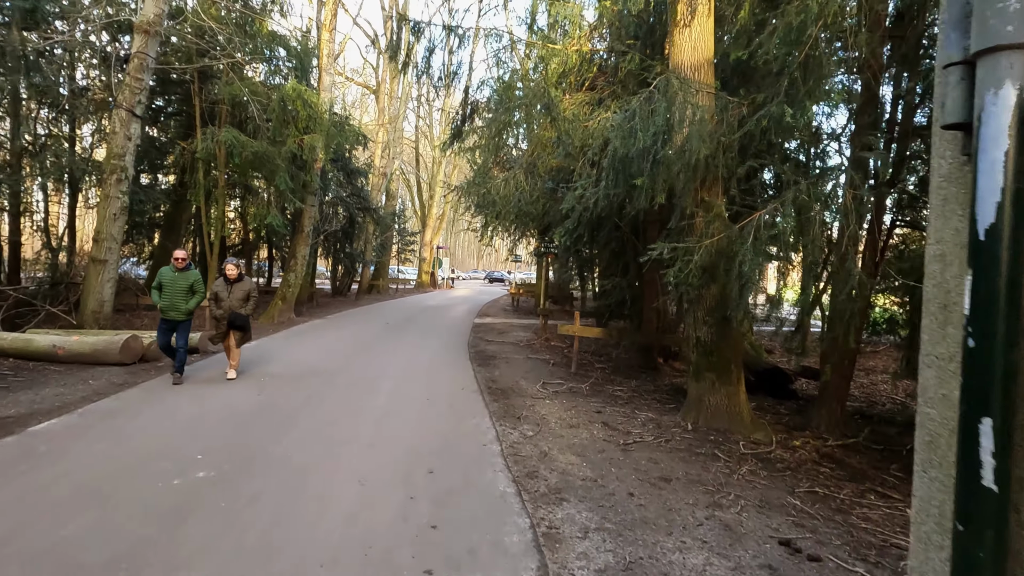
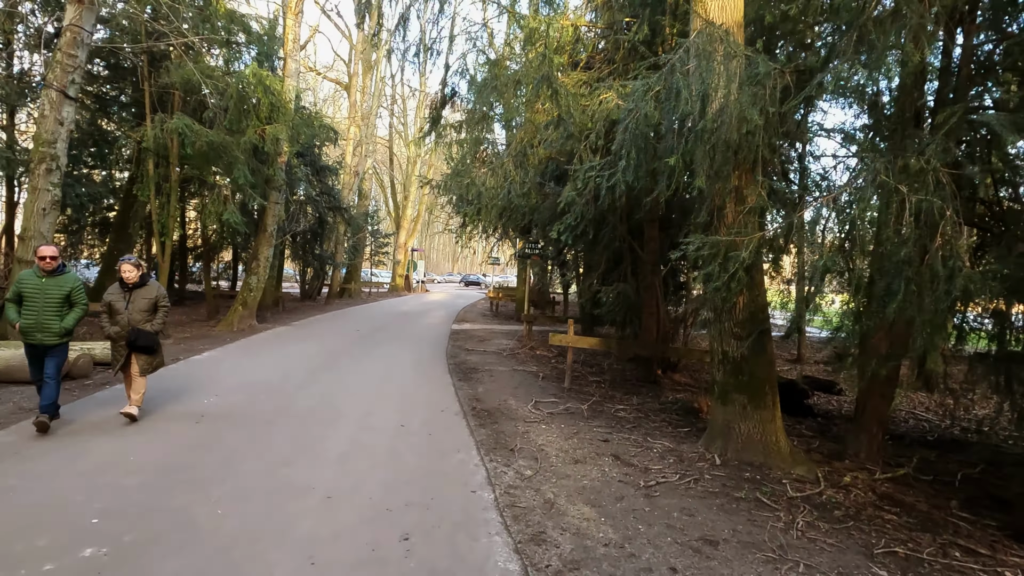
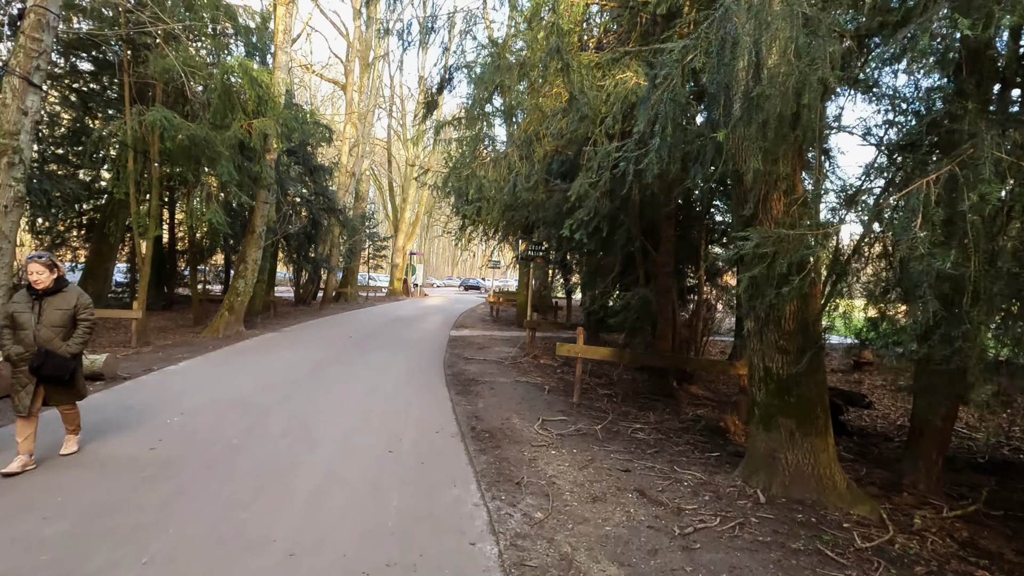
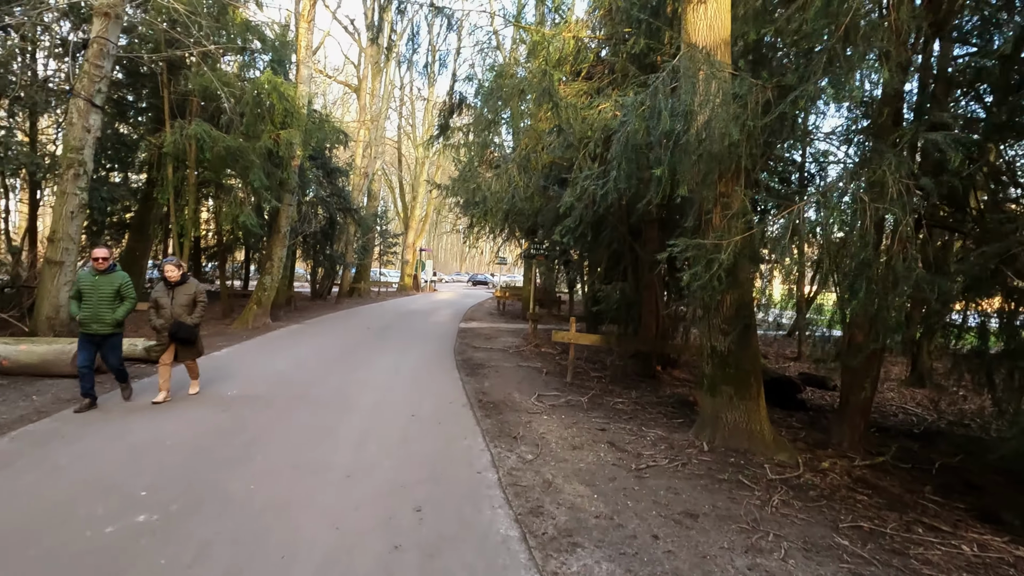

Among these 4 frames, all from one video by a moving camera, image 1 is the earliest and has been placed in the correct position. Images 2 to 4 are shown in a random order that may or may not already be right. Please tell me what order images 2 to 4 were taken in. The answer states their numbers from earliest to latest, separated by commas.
4, 2, 3
